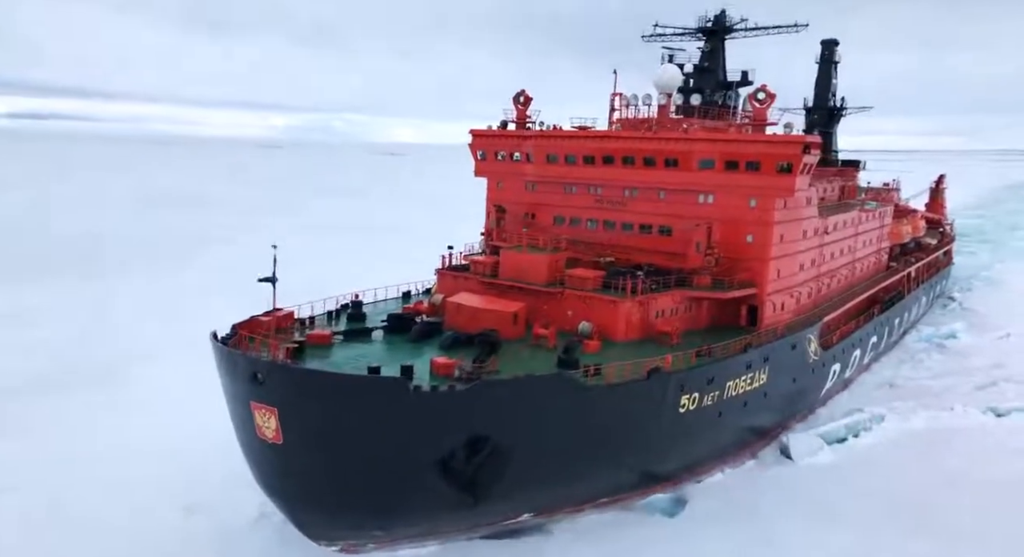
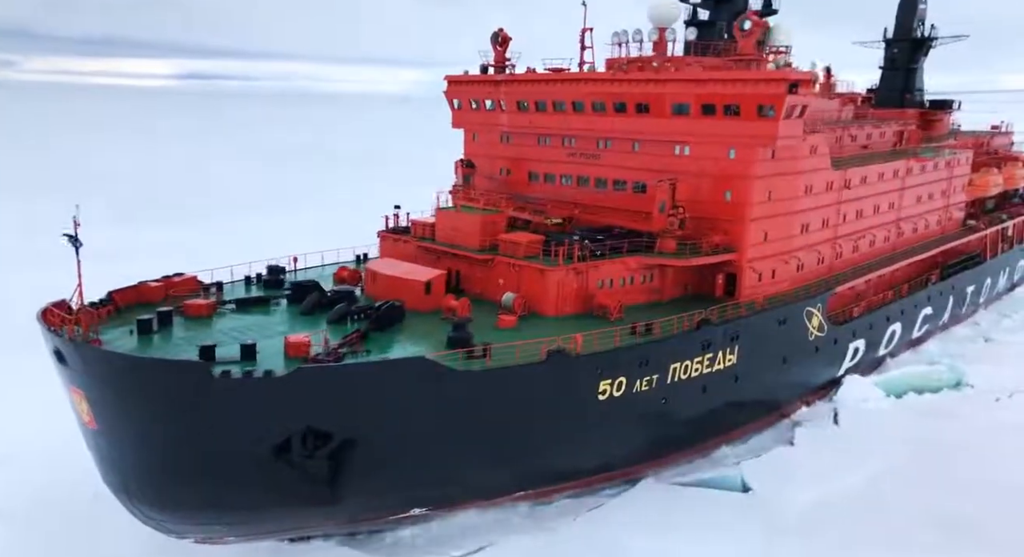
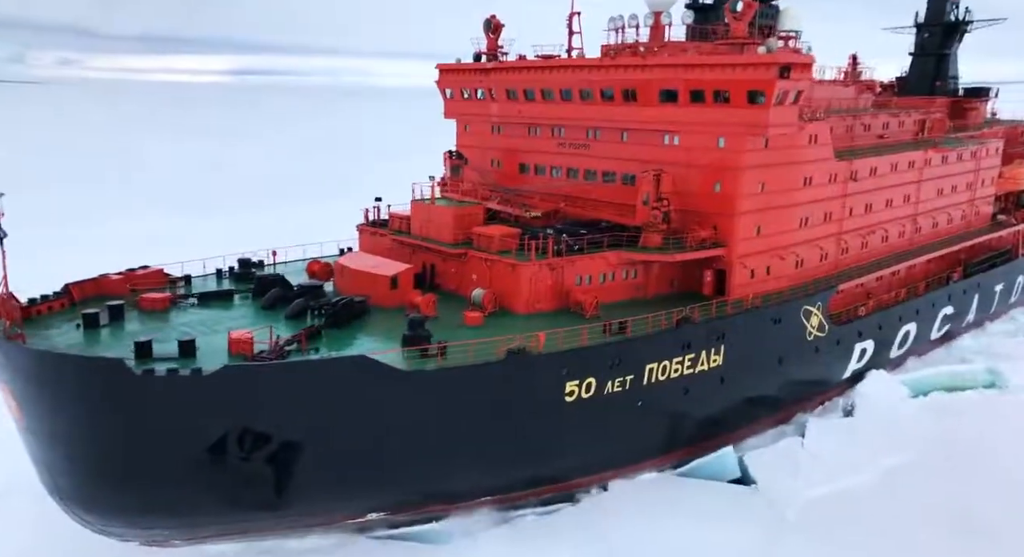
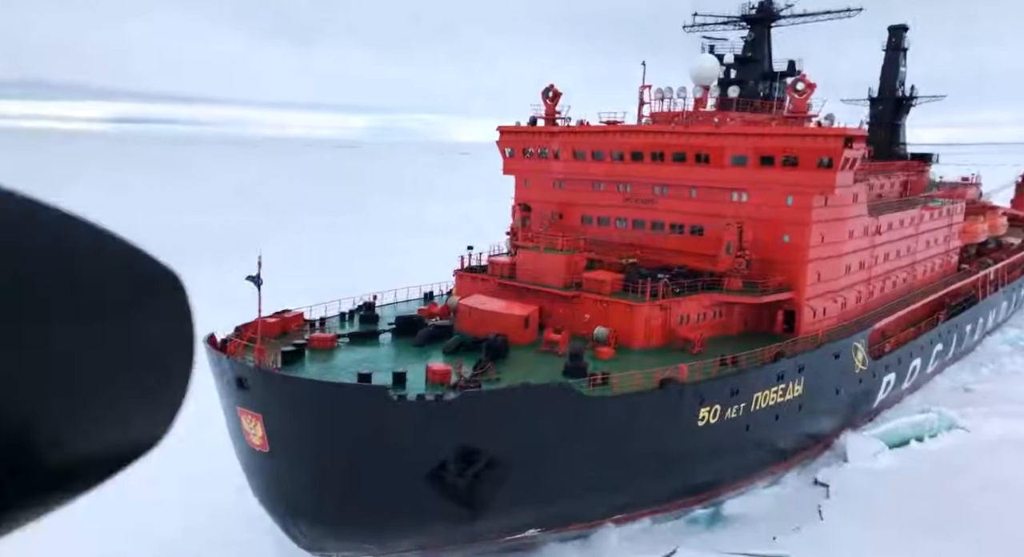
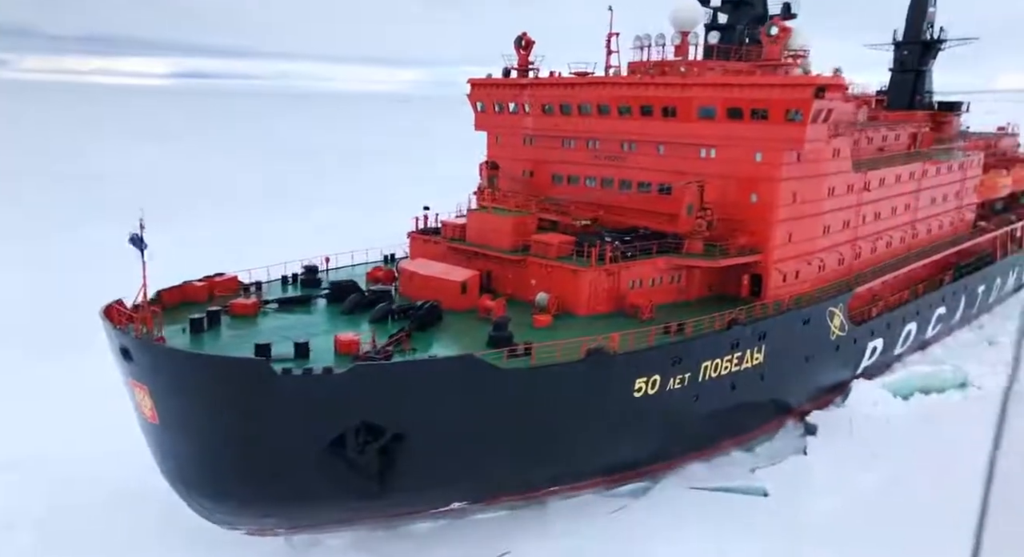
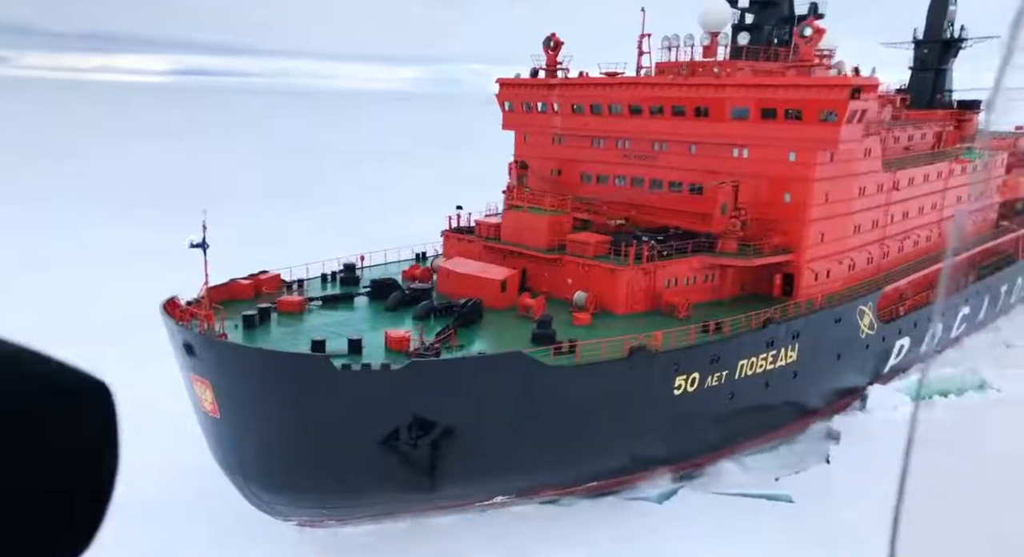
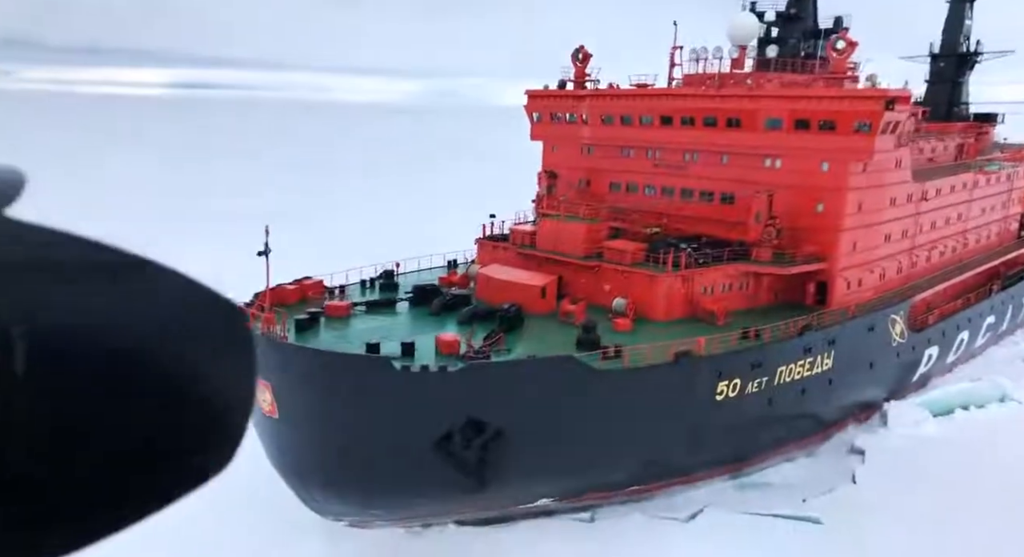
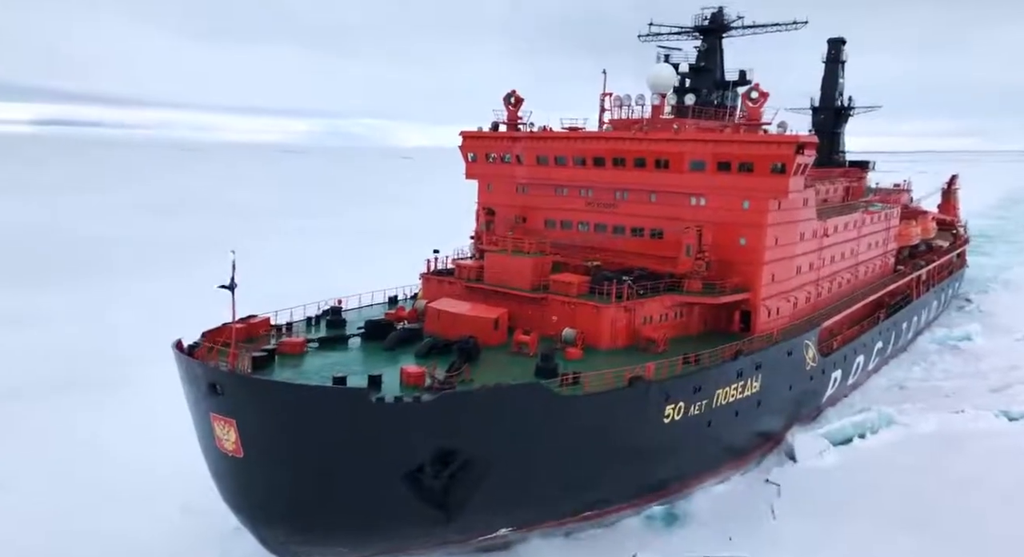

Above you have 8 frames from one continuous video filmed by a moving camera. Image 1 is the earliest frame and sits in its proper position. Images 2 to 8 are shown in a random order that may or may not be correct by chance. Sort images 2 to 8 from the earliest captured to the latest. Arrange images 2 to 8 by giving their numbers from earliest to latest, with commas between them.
8, 4, 7, 6, 5, 2, 3
